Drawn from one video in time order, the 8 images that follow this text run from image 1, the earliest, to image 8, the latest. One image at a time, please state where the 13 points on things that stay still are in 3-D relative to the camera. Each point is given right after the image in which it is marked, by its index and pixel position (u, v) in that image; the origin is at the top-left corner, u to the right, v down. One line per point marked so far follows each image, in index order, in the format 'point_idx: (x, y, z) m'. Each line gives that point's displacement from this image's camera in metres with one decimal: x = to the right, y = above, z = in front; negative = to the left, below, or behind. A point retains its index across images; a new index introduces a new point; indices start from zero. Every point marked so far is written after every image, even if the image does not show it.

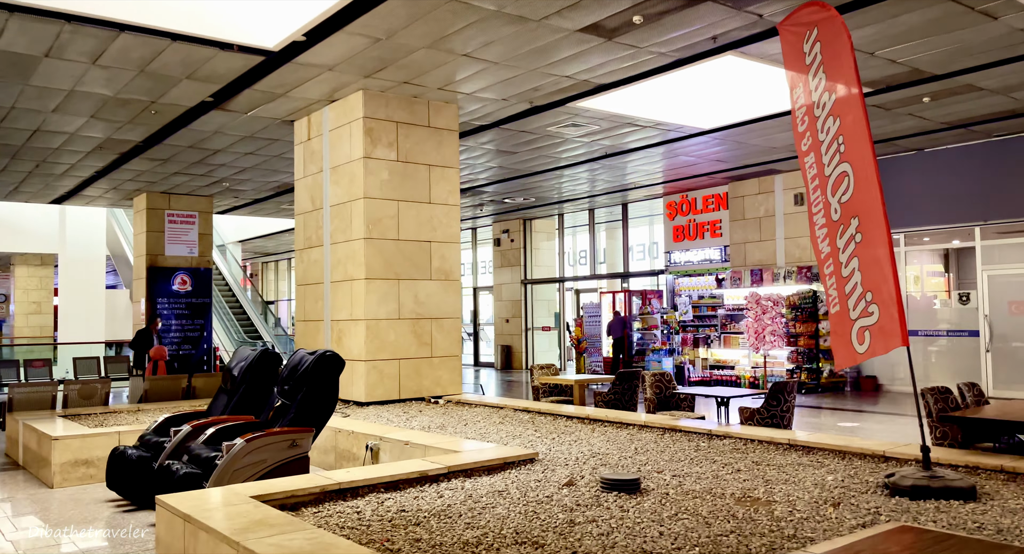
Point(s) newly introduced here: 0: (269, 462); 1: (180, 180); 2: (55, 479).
0: (-1.5, -1.1, +5.0) m
1: (-5.8, +1.7, +14.1) m
2: (-3.5, -1.6, +6.2) m
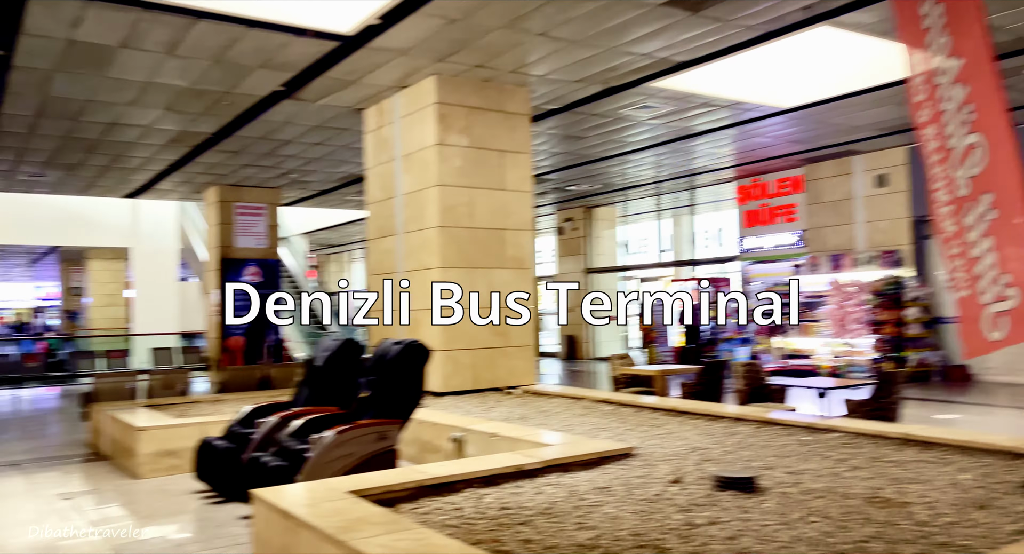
0: (-0.9, -1.1, +4.8) m
1: (-4.7, +1.8, +14.2) m
2: (-2.9, -1.5, +6.2) m
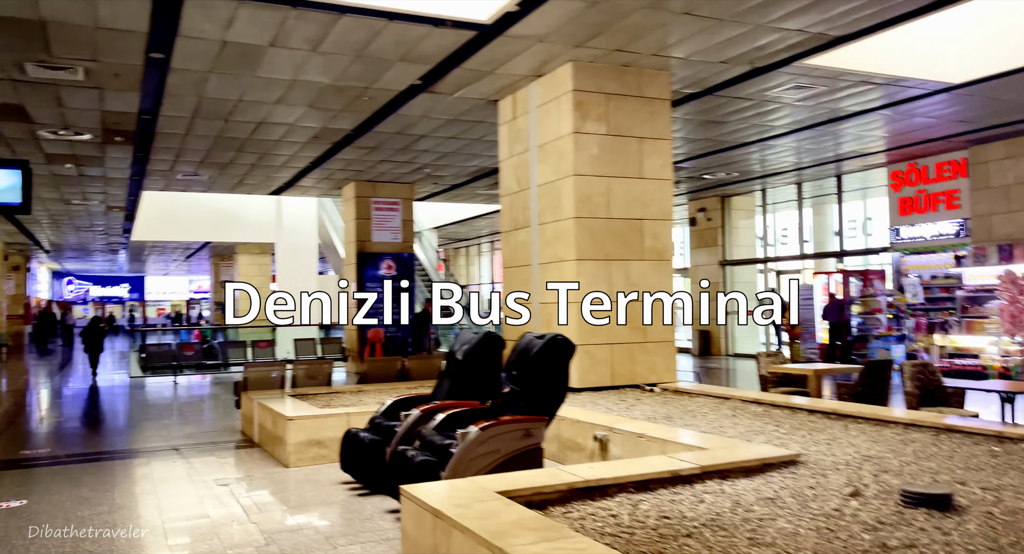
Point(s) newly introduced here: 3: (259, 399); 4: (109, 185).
0: (0.0, -1.0, +4.7) m
1: (-2.3, +2.0, +14.5) m
2: (-1.8, -1.4, +6.4) m
3: (-2.5, -1.2, +7.8) m
4: (-7.8, +1.8, +15.6) m
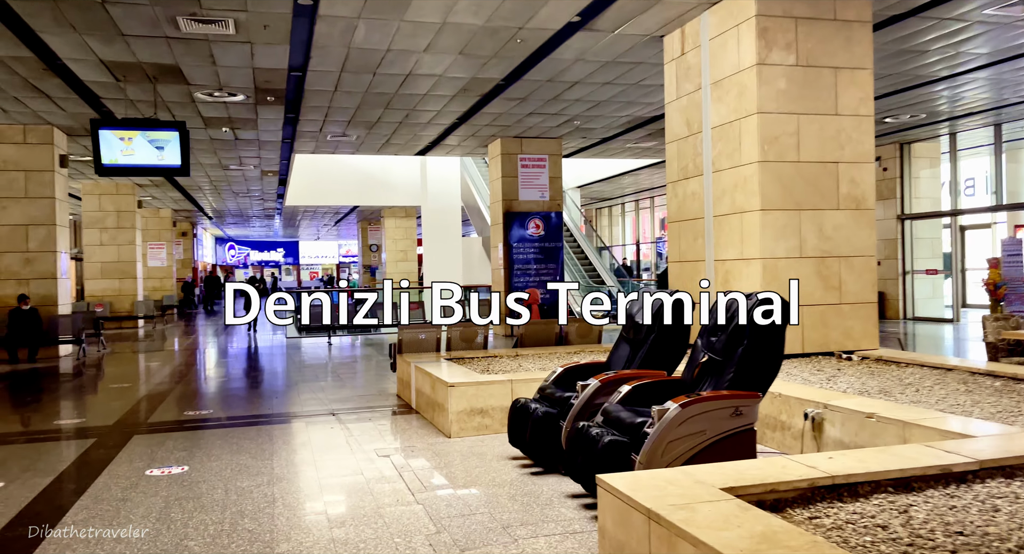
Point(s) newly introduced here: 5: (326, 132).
0: (+1.0, -0.8, +3.9) m
1: (+0.4, +2.7, +13.8) m
2: (-0.4, -1.1, +5.9) m
3: (-0.9, -0.8, +7.4) m
4: (-4.9, +2.5, +15.8) m
5: (-3.3, +2.5, +14.2) m
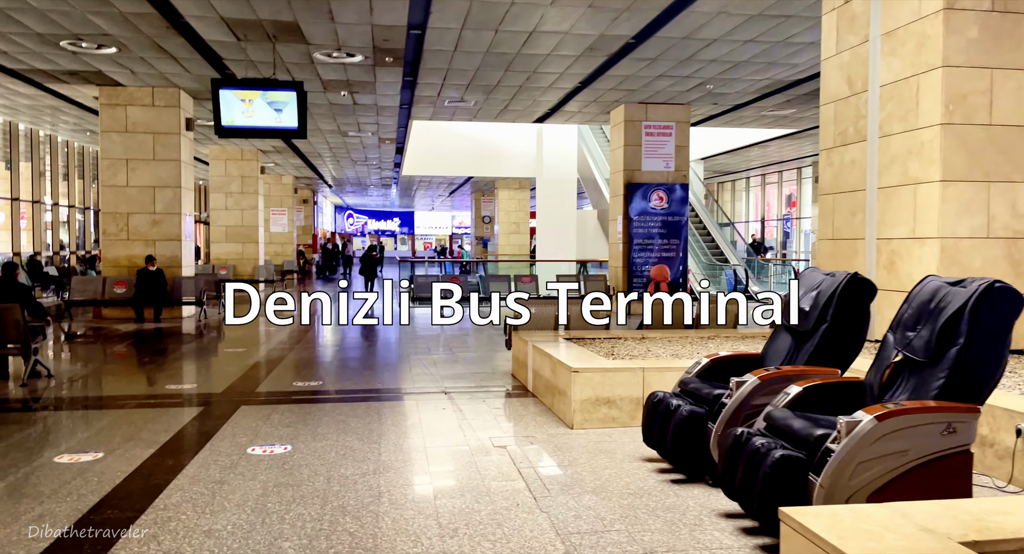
0: (+1.5, -0.7, +3.1) m
1: (+2.4, +3.1, +12.9) m
2: (+0.4, -0.9, +5.2) m
3: (+0.2, -0.5, +6.8) m
4: (-2.5, +3.1, +15.6) m
5: (-1.2, +3.1, +13.8) m
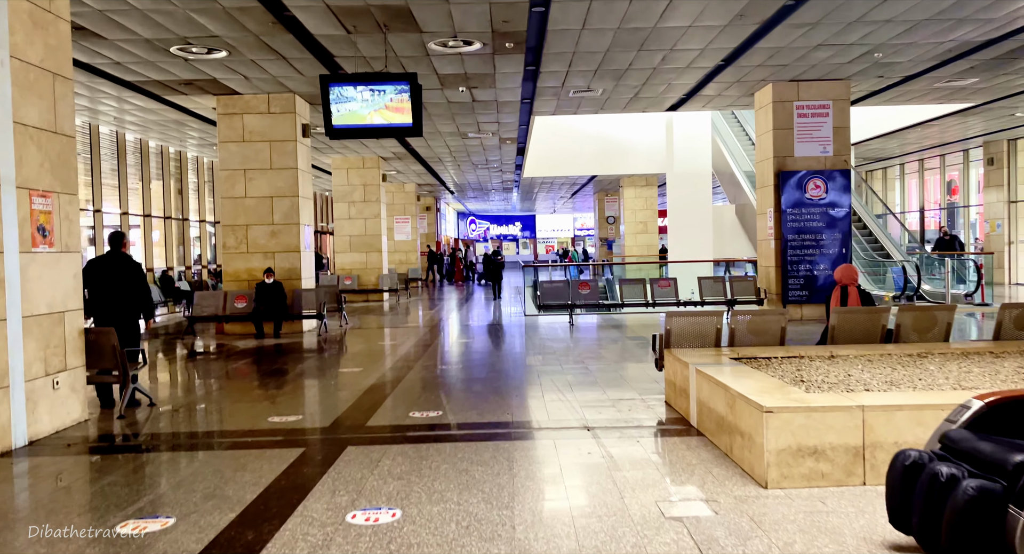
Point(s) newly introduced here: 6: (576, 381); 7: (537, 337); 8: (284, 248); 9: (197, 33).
0: (+2.0, -0.7, +1.7) m
1: (+4.3, +3.1, +11.2) m
2: (+1.3, -1.0, +3.9) m
3: (+1.3, -0.6, +5.5) m
4: (-0.2, +3.0, +14.6) m
5: (+0.9, +3.0, +12.6) m
6: (+0.6, -1.1, +8.2) m
7: (+0.4, -1.0, +13.0) m
8: (-3.7, +0.5, +12.9) m
9: (-3.5, +2.7, +8.9) m
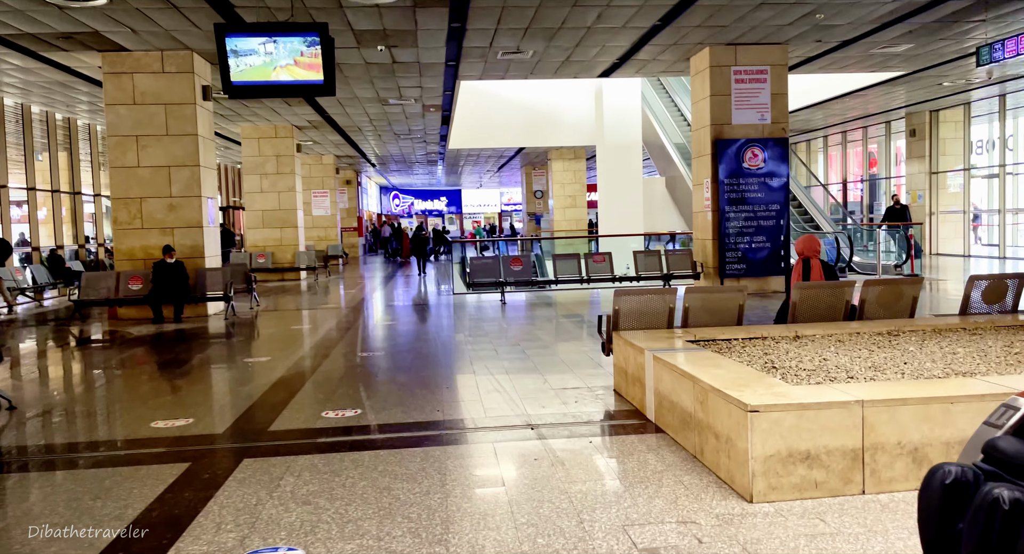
0: (+2.0, -0.6, +1.1) m
1: (+3.3, +3.4, +10.7) m
2: (+1.0, -0.9, +3.3) m
3: (+0.8, -0.4, +4.8) m
4: (-1.5, +3.4, +13.6) m
5: (-0.2, +3.3, +11.8) m
6: (0.0, -0.8, +7.4) m
7: (-0.7, -0.6, +12.2) m
8: (-4.8, +0.8, +11.7) m
9: (-4.2, +2.9, +7.6) m
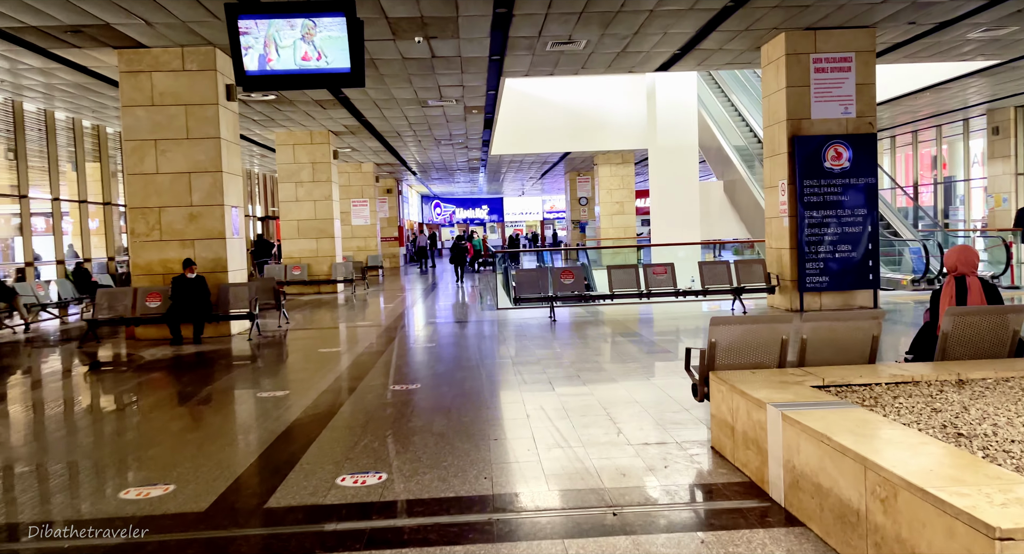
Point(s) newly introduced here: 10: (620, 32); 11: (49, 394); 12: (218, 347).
0: (+2.1, -0.7, -0.3) m
1: (+3.9, +3.2, +9.3) m
2: (+1.2, -1.0, +2.0) m
3: (+1.2, -0.6, +3.6) m
4: (-0.7, +3.2, +12.5) m
5: (+0.4, +3.1, +10.6) m
6: (+0.4, -1.0, +6.2) m
7: (0.0, -0.8, +11.0) m
8: (-4.1, +0.6, +10.7) m
9: (-3.8, +2.7, +6.6) m
10: (+1.4, +3.2, +10.5) m
11: (-4.7, -1.2, +8.2) m
12: (-3.8, -0.9, +10.4) m
